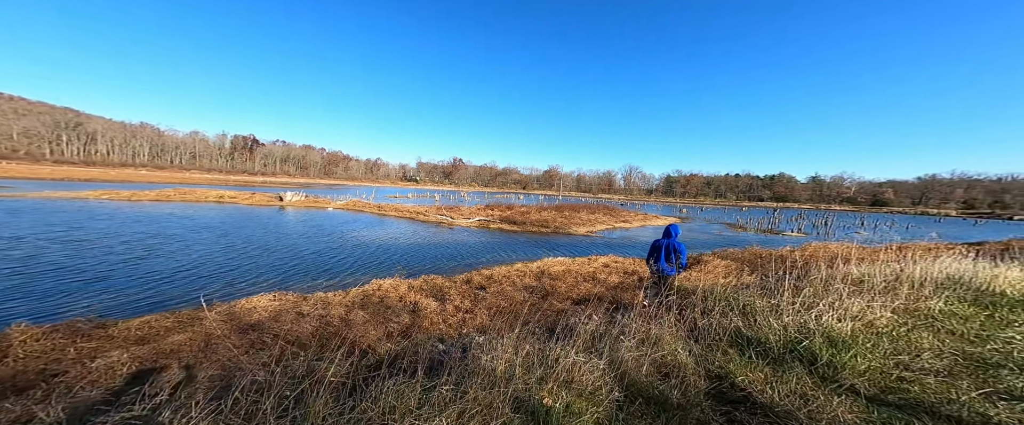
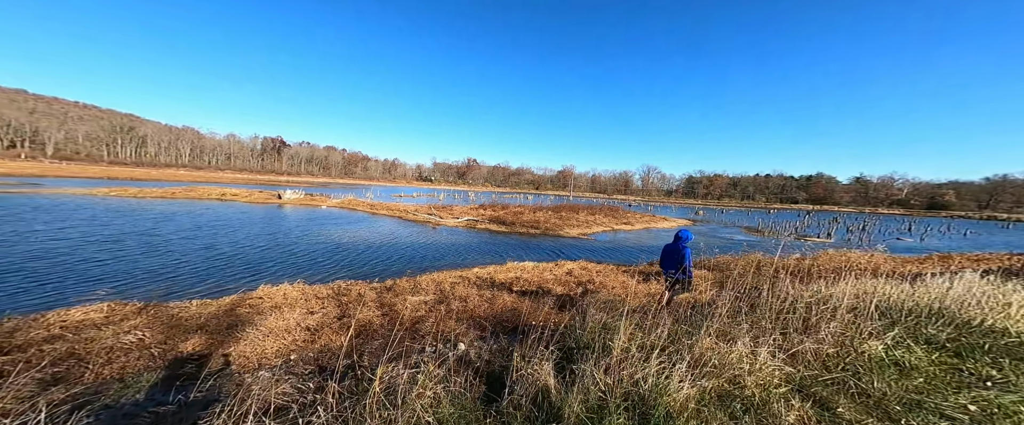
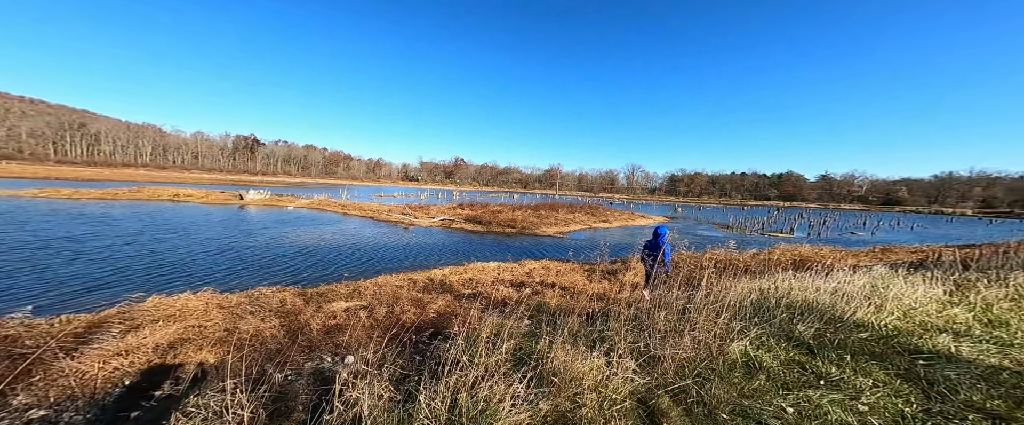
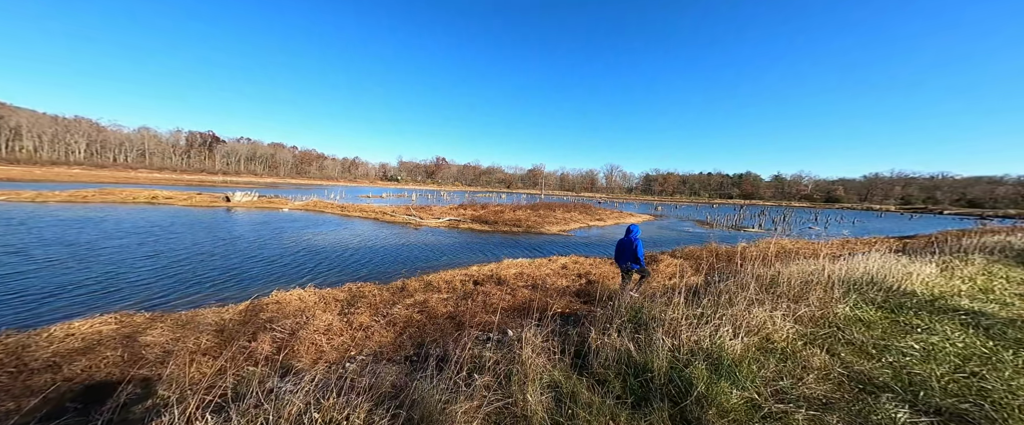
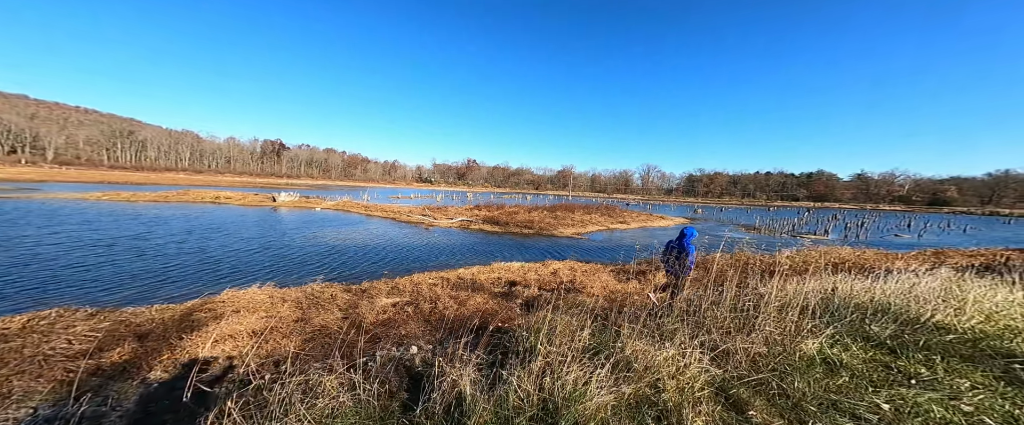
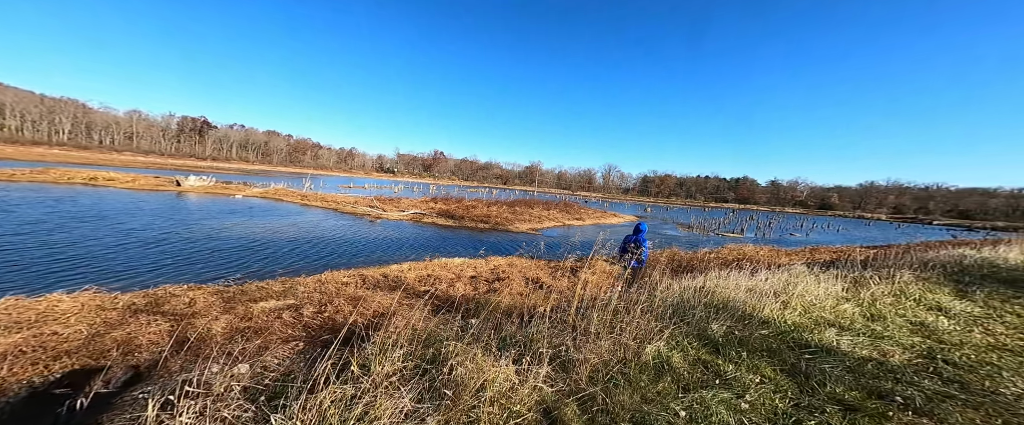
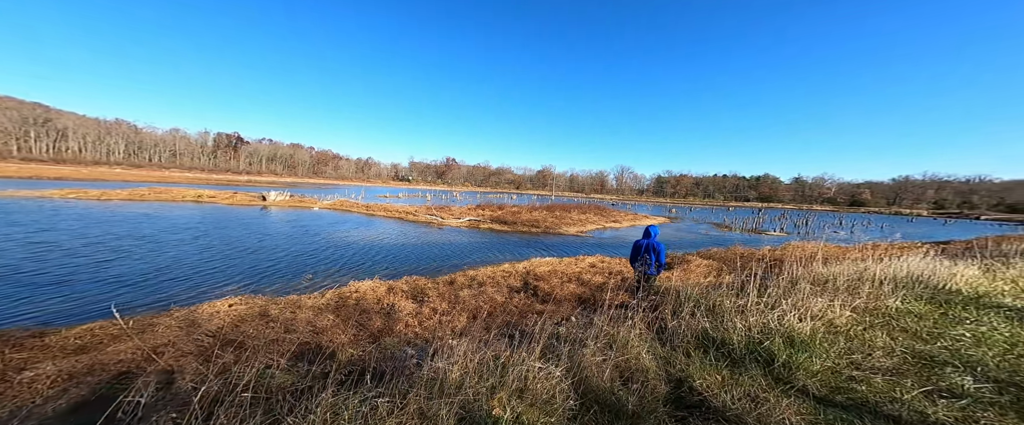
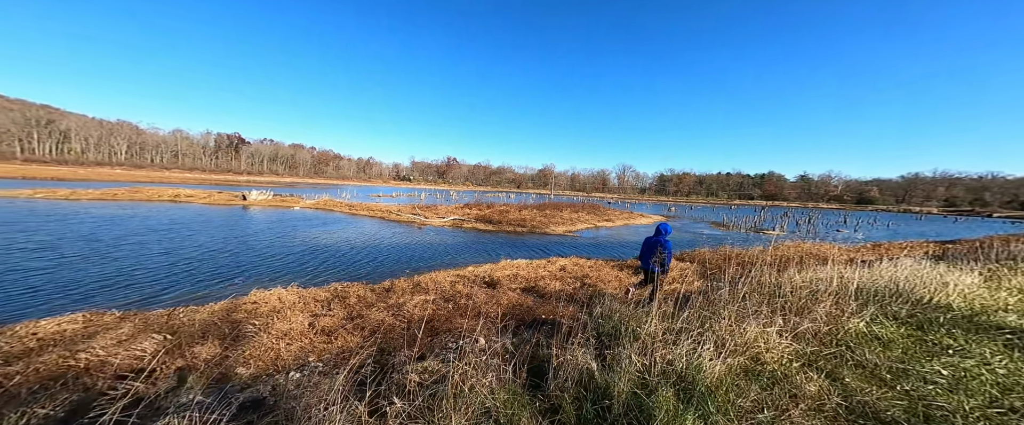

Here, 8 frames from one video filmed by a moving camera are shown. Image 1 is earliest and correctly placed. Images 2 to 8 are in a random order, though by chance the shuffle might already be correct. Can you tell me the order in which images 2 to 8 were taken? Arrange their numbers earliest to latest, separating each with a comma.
7, 4, 8, 2, 5, 3, 6
